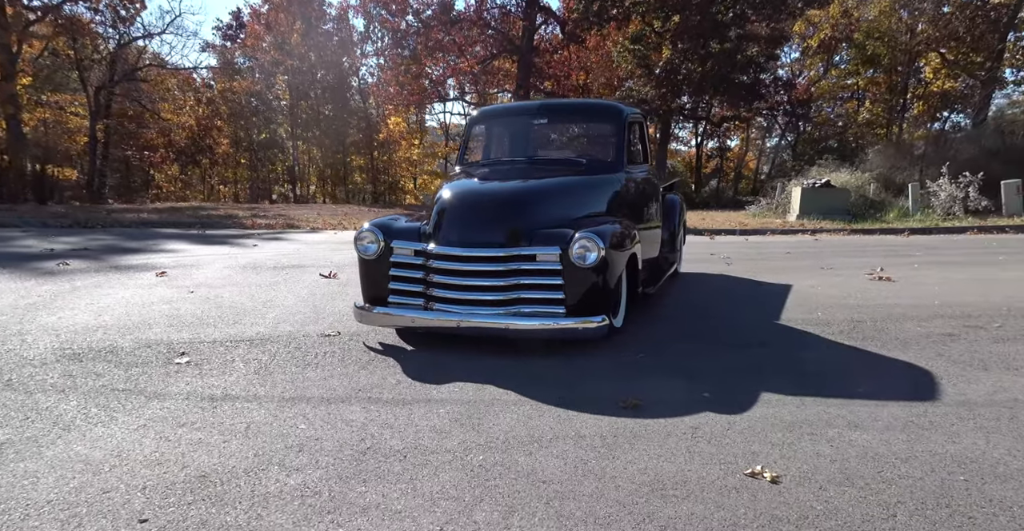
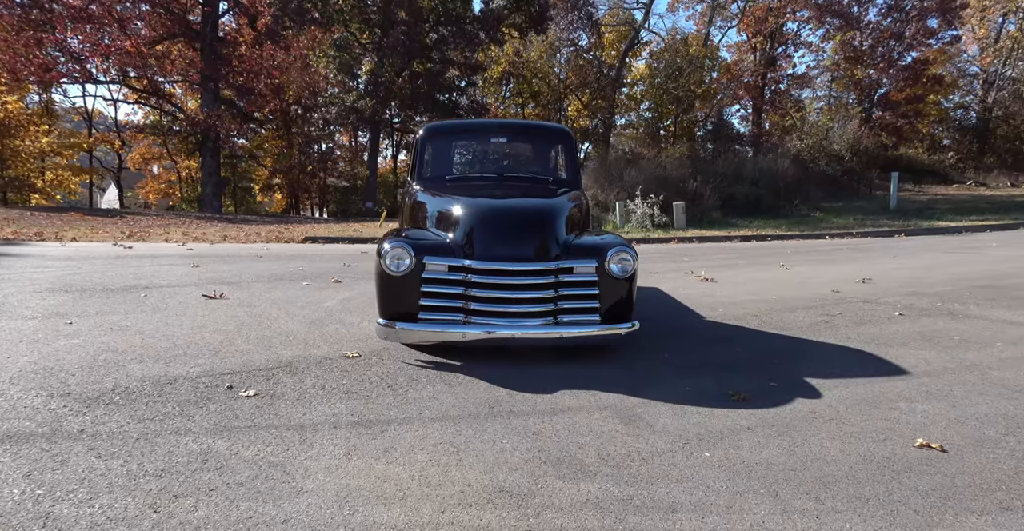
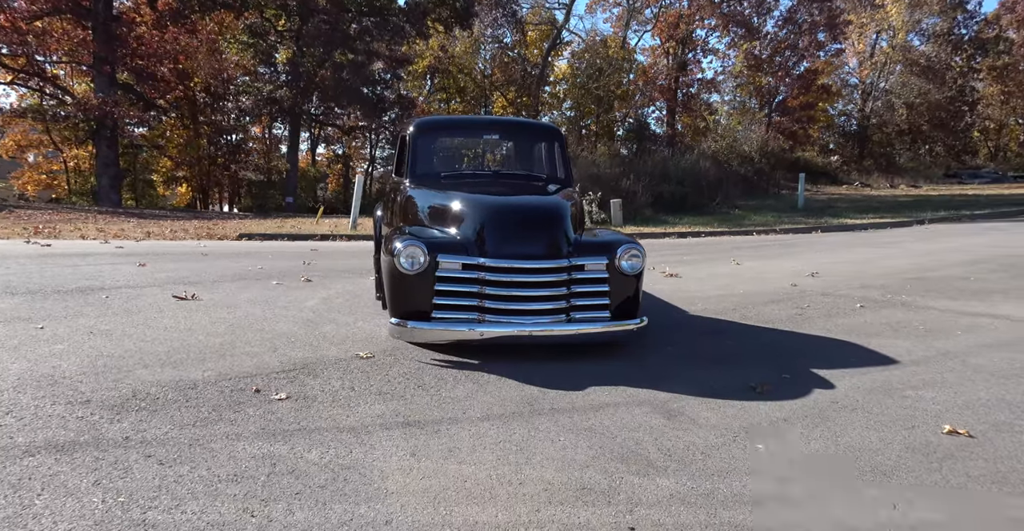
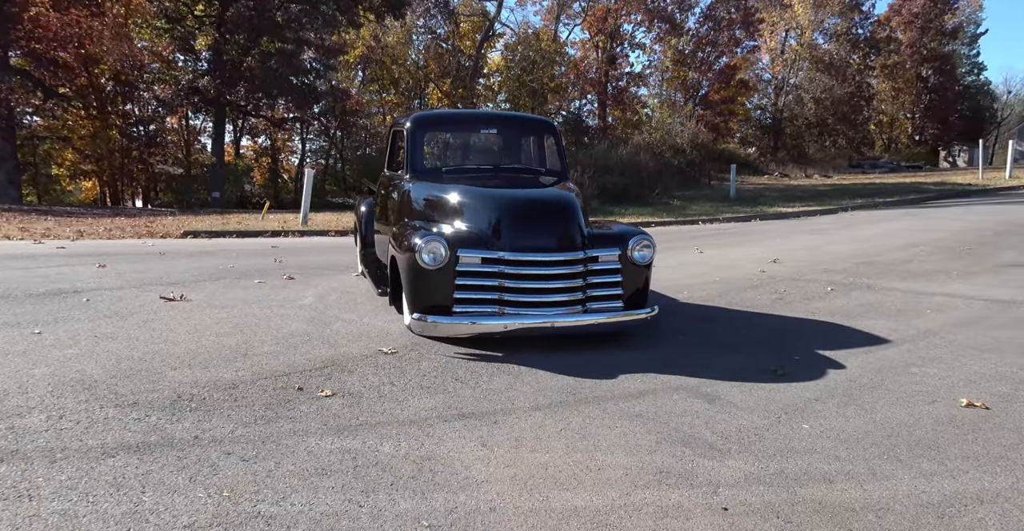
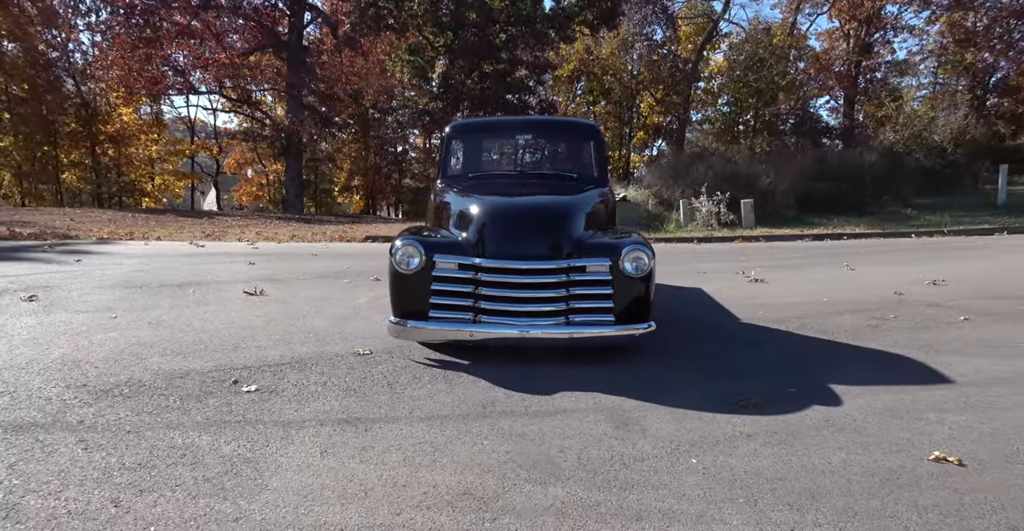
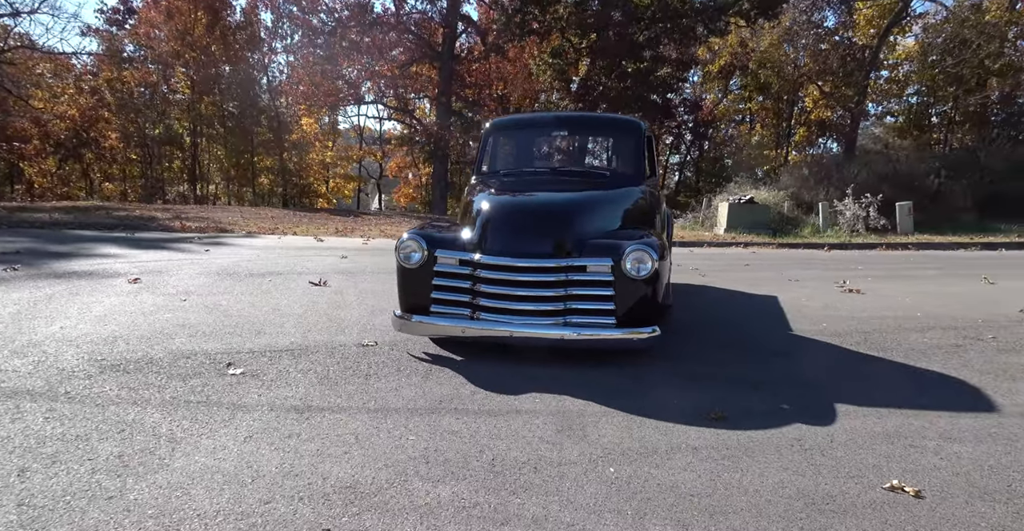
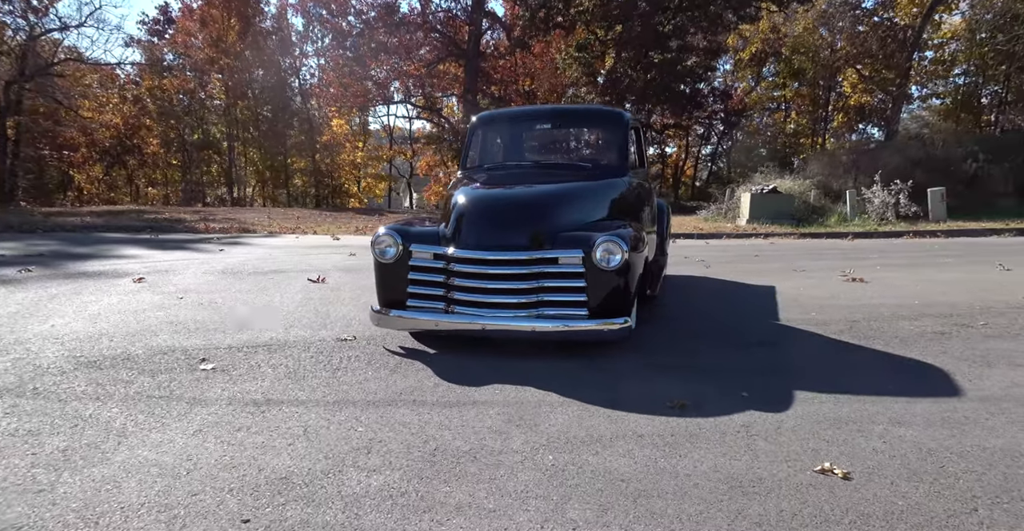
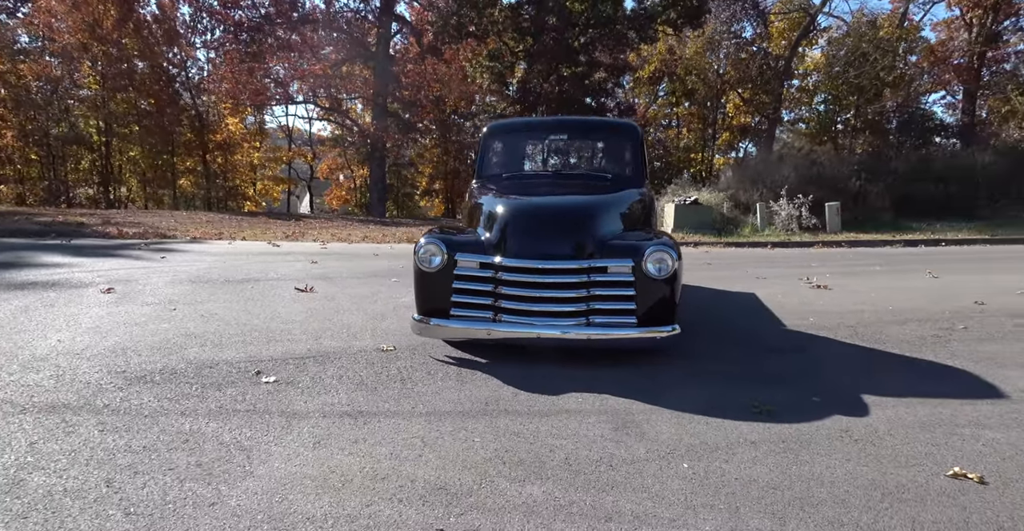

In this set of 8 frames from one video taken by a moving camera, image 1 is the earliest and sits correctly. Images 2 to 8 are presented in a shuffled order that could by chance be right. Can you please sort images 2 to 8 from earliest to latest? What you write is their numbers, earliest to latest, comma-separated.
7, 6, 8, 5, 2, 3, 4
